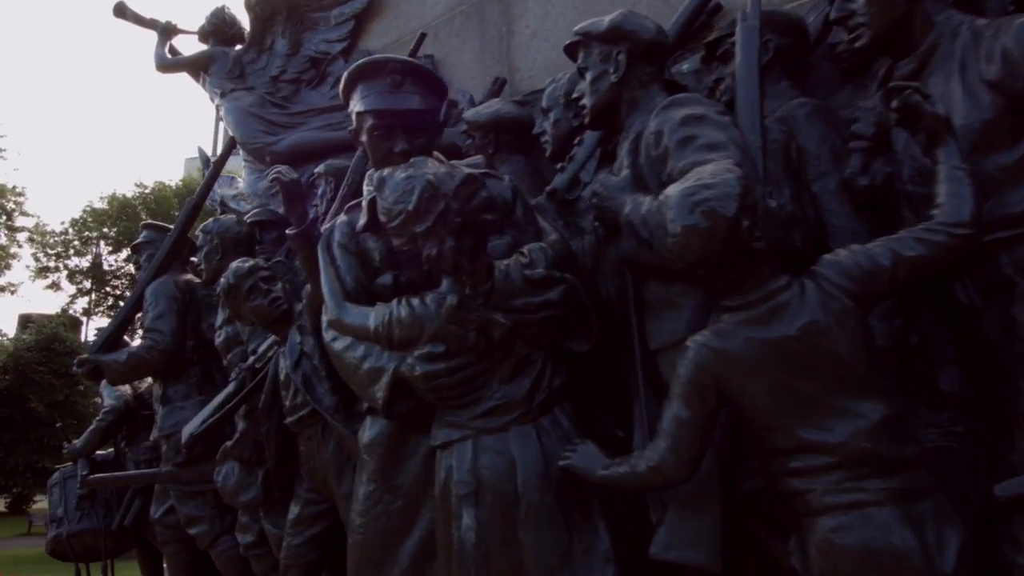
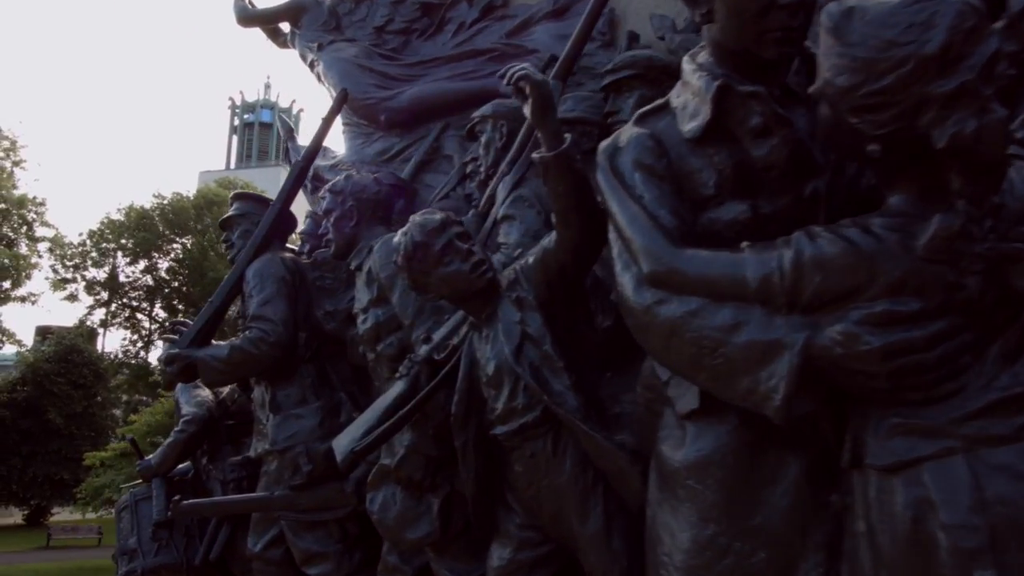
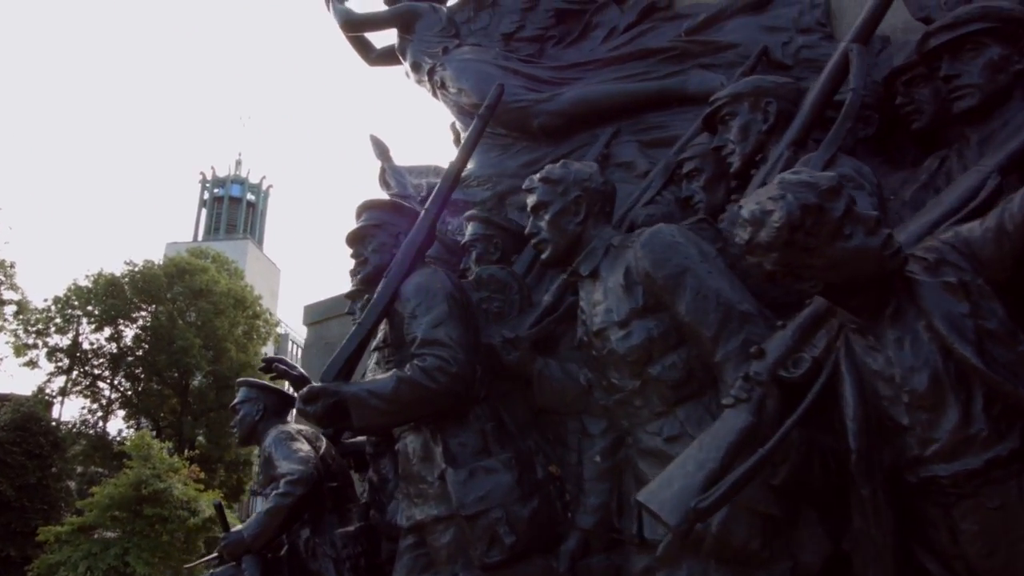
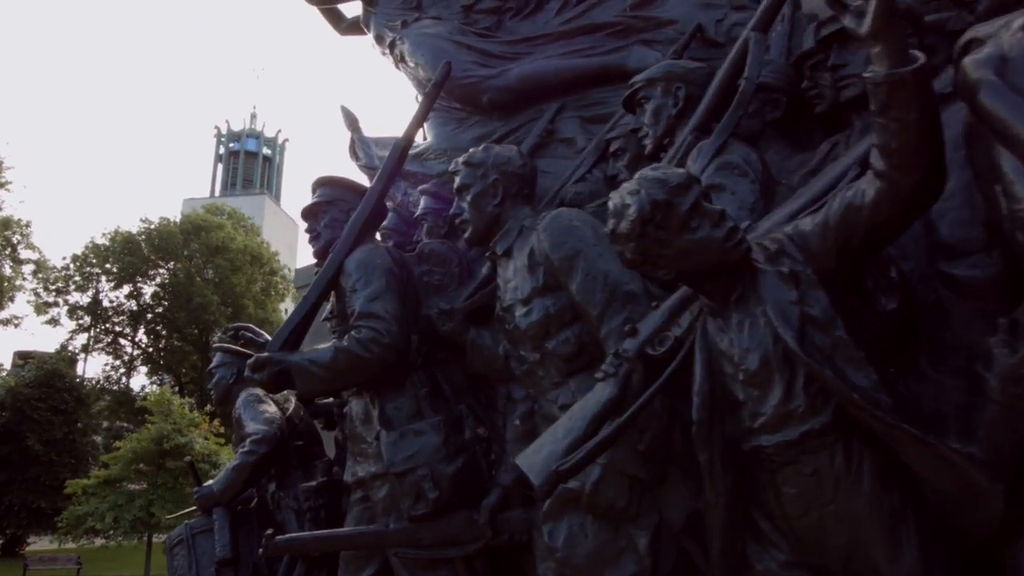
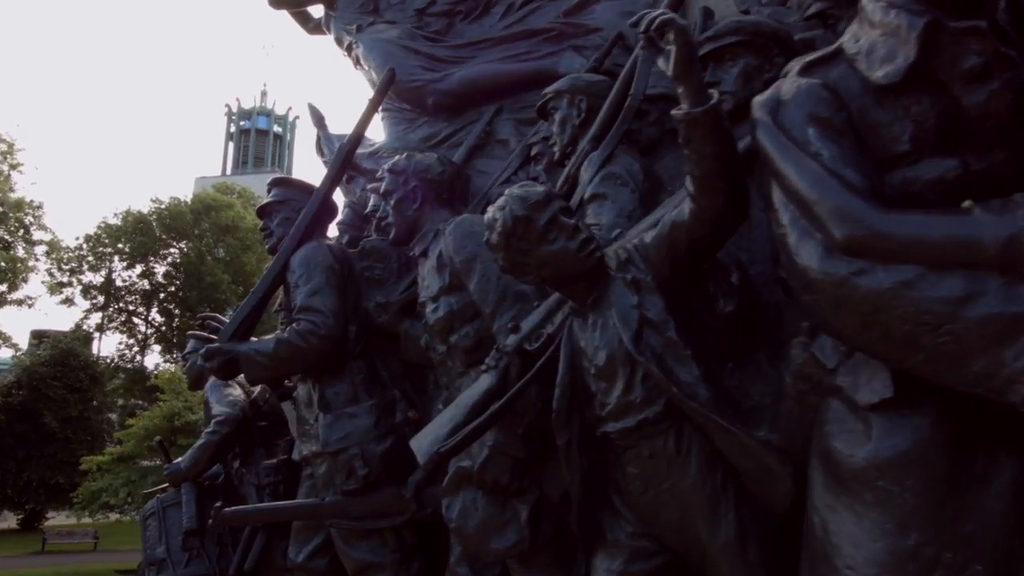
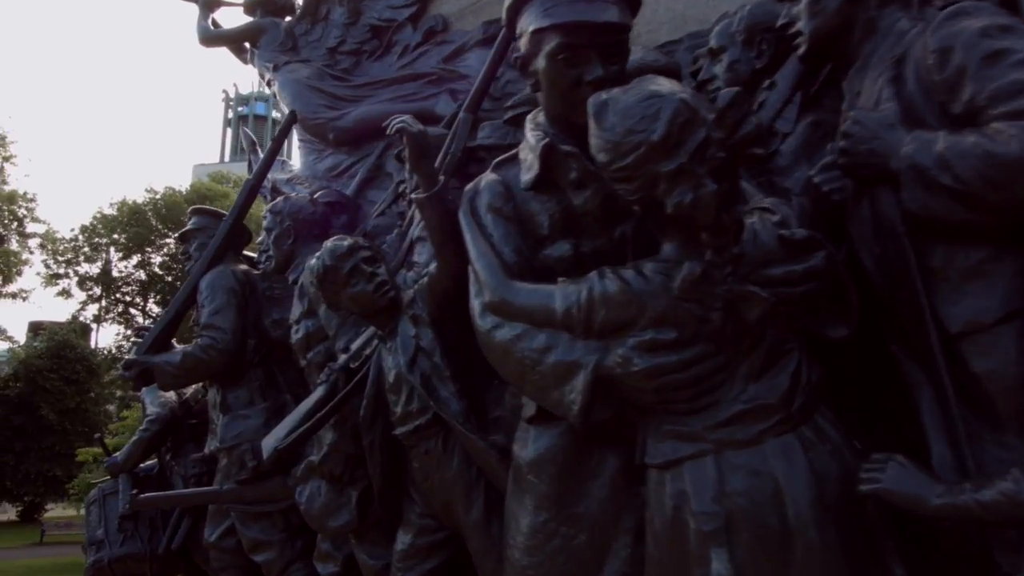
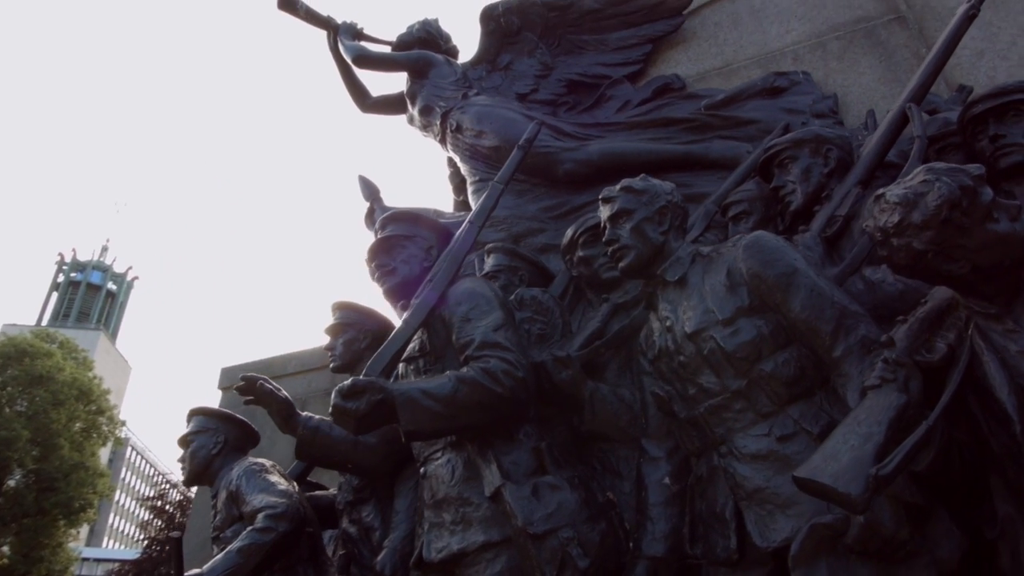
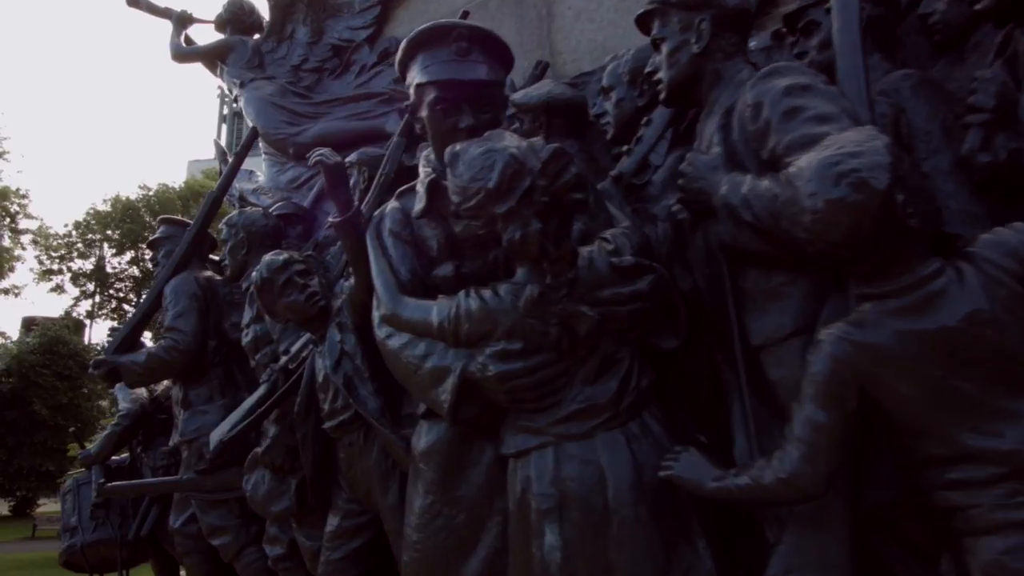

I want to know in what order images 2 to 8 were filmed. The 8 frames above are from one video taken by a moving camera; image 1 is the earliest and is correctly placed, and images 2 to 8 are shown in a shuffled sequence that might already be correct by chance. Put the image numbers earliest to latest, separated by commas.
8, 6, 2, 5, 4, 3, 7
